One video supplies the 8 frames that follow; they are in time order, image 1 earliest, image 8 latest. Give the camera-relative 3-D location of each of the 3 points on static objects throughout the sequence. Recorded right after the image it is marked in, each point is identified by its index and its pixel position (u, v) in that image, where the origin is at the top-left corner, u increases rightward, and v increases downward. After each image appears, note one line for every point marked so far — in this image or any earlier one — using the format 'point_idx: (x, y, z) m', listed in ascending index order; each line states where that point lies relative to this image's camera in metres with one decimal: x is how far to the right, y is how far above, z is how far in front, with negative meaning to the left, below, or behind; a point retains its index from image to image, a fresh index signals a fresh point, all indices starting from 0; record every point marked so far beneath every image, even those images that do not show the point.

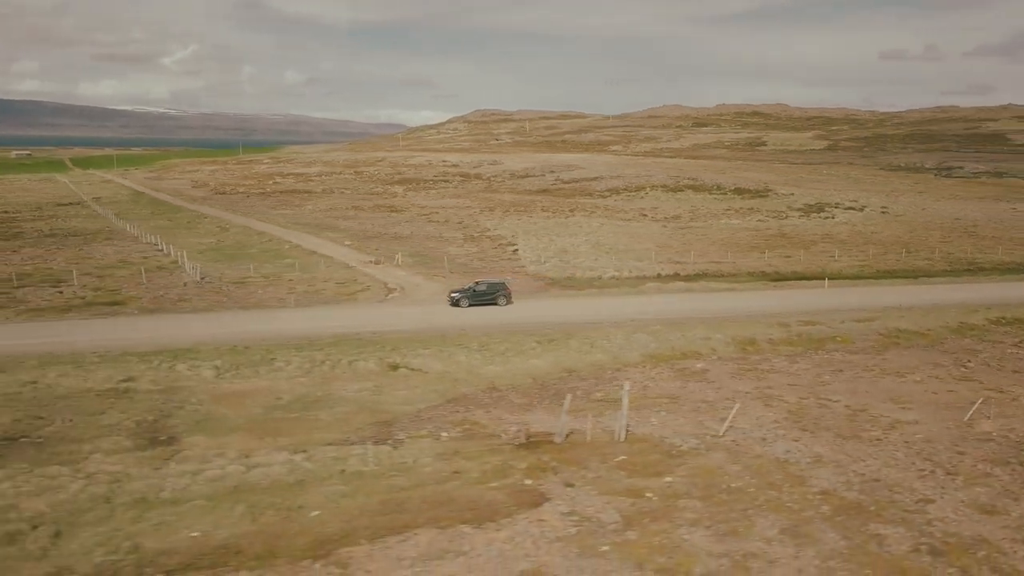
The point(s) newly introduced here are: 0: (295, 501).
0: (-4.7, -4.6, +17.3) m
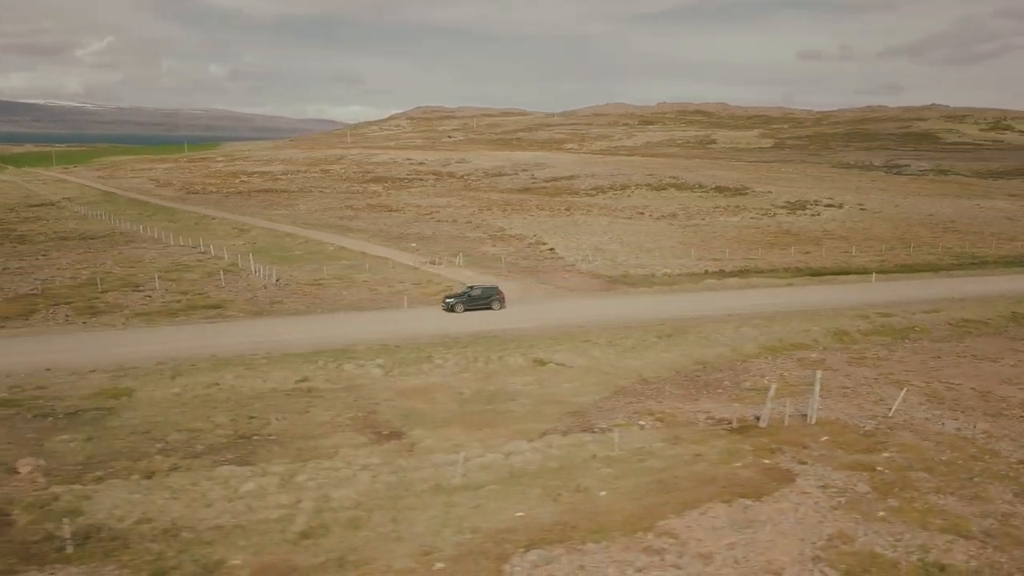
0: (+1.6, -4.6, +19.1) m
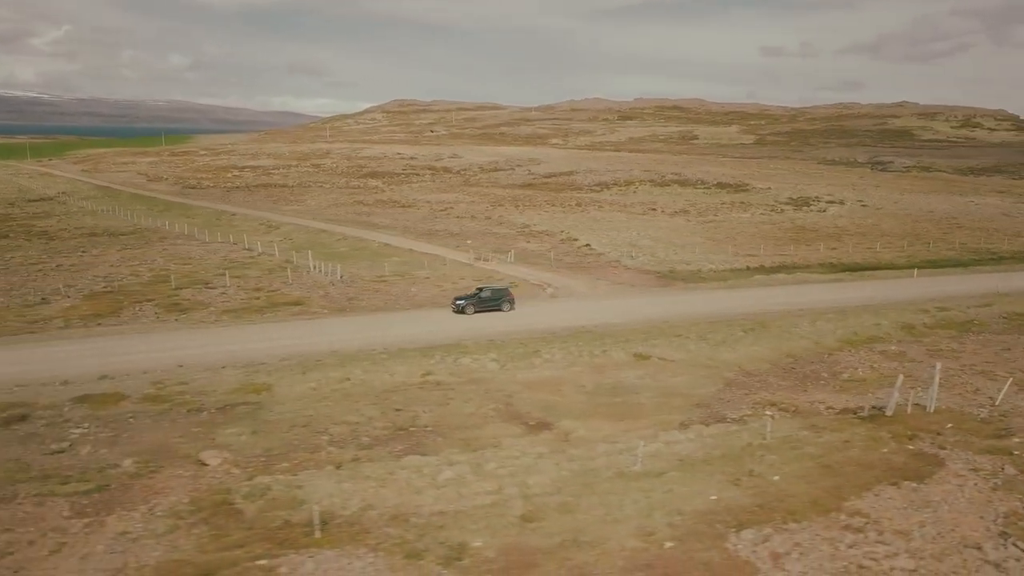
0: (+6.0, -4.6, +20.4) m
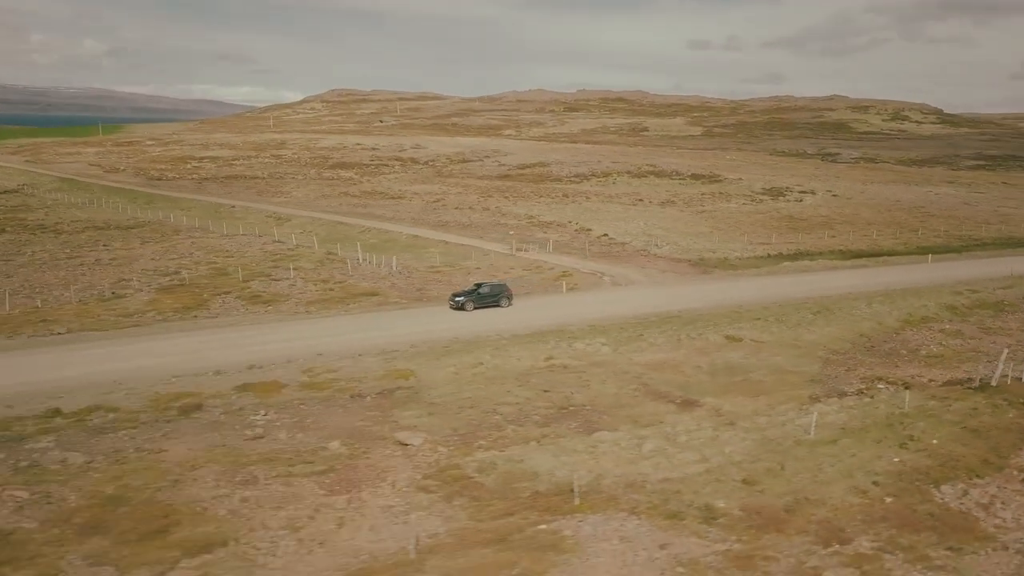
0: (+11.1, -4.1, +22.5) m
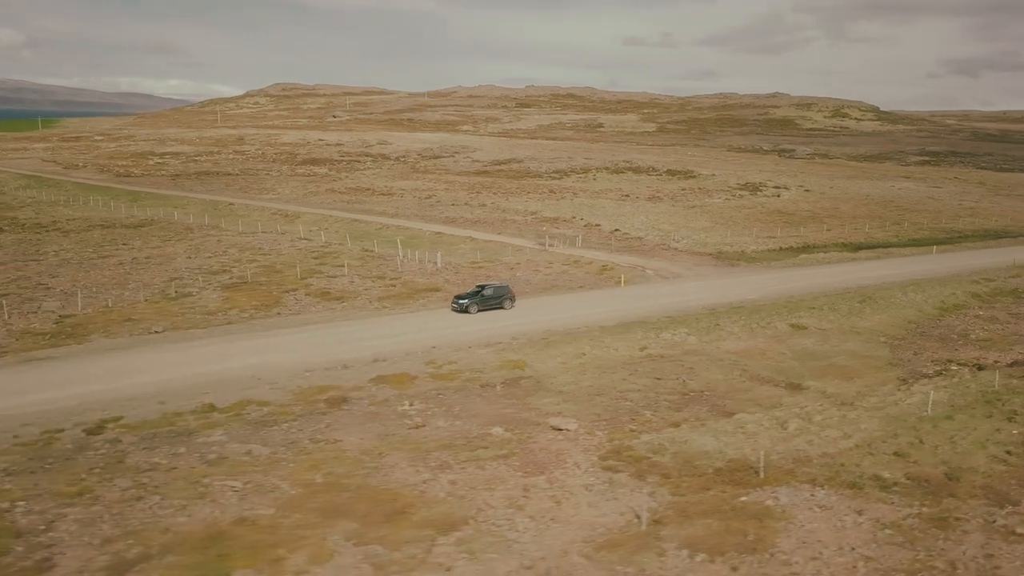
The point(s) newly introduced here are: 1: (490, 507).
0: (+15.3, -3.8, +24.8) m
1: (-0.5, -4.9, +17.9) m
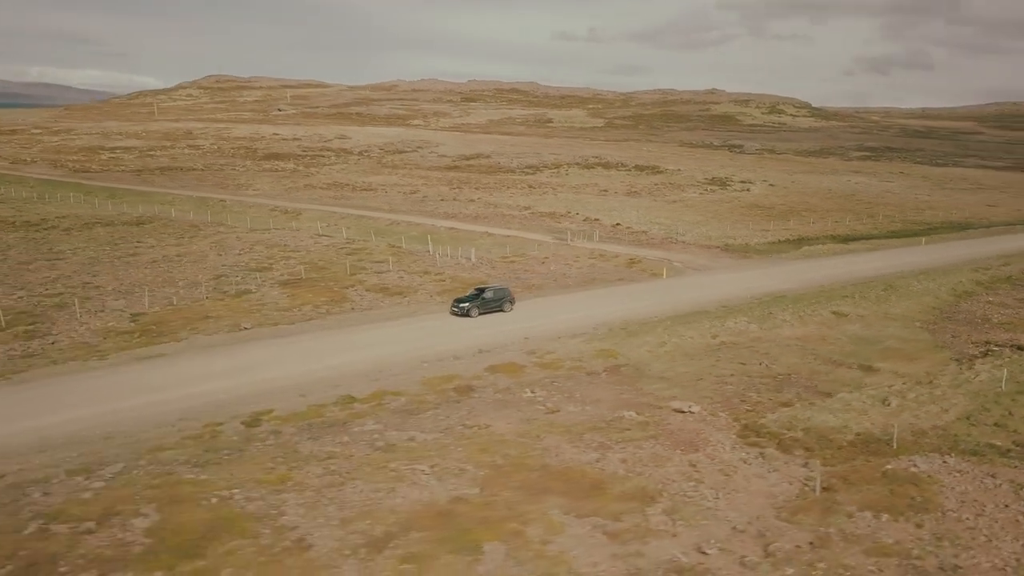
0: (+19.0, -3.3, +27.6) m
1: (+3.9, -4.7, +19.5) m
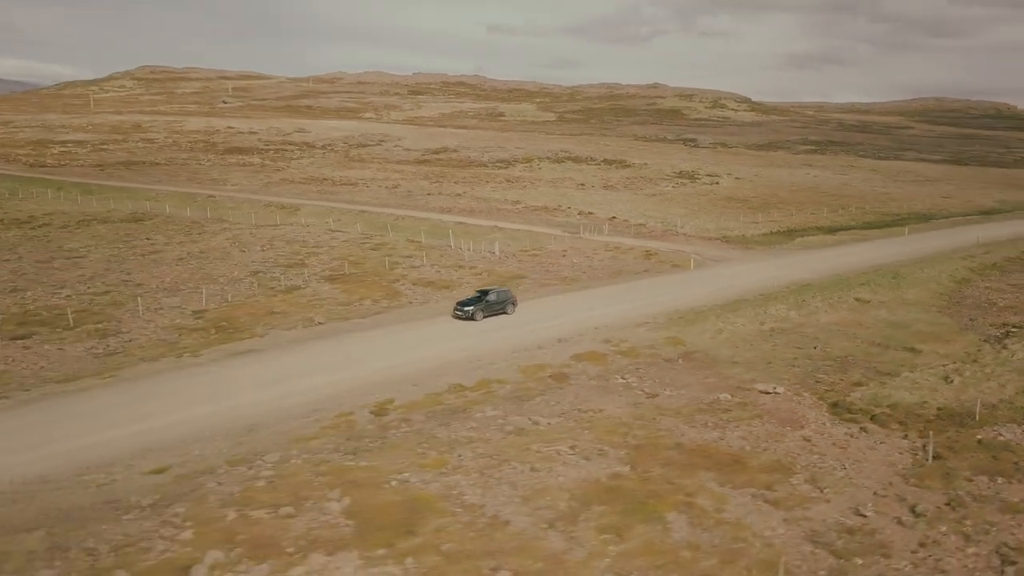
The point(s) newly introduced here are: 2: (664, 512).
0: (+22.1, -2.8, +30.4) m
1: (+7.6, -4.4, +21.2) m
2: (+3.4, -5.0, +17.8) m
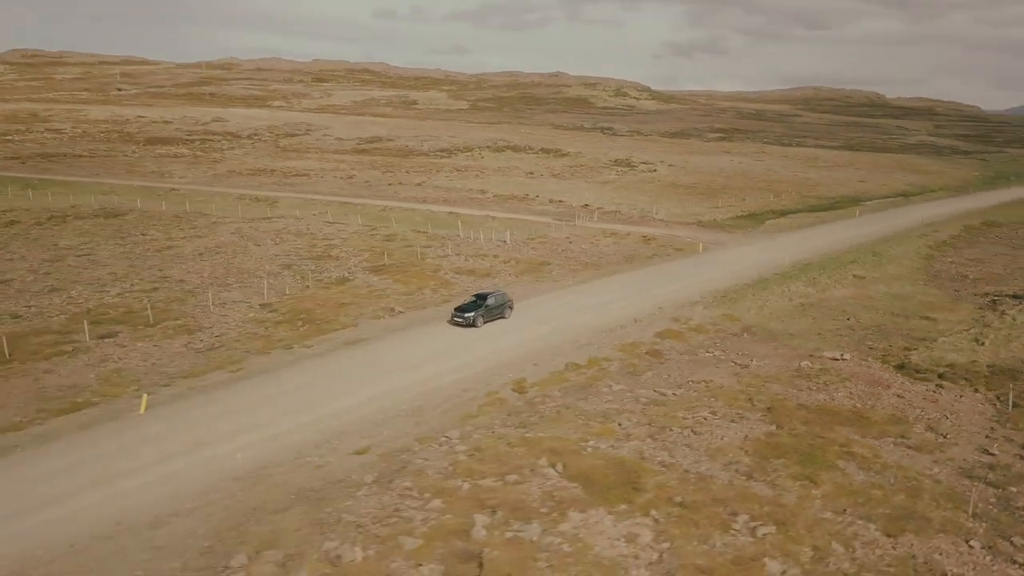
0: (+25.1, -1.5, +35.4) m
1: (+12.0, -3.7, +24.5) m
2: (+8.2, -4.4, +20.5) m
